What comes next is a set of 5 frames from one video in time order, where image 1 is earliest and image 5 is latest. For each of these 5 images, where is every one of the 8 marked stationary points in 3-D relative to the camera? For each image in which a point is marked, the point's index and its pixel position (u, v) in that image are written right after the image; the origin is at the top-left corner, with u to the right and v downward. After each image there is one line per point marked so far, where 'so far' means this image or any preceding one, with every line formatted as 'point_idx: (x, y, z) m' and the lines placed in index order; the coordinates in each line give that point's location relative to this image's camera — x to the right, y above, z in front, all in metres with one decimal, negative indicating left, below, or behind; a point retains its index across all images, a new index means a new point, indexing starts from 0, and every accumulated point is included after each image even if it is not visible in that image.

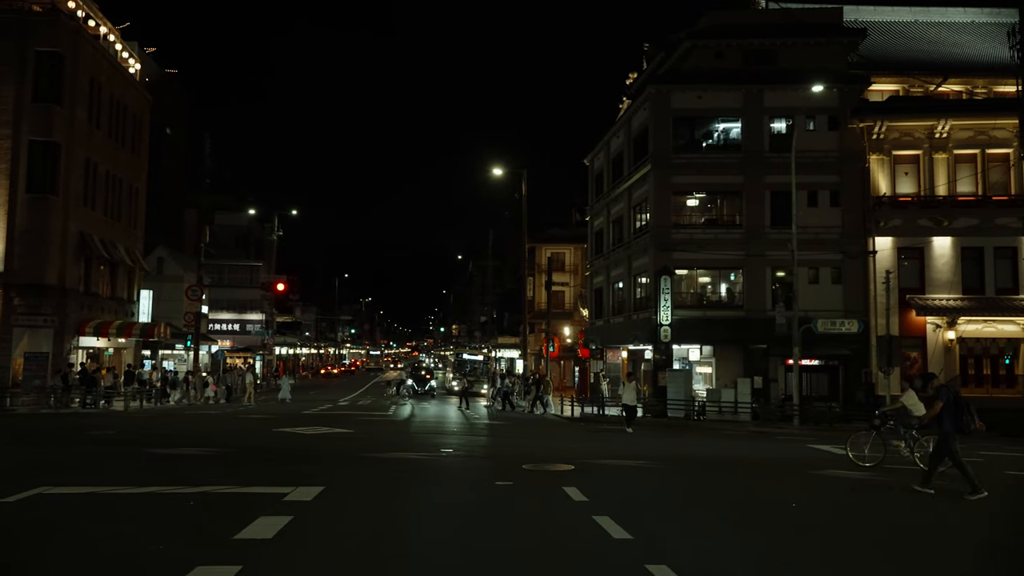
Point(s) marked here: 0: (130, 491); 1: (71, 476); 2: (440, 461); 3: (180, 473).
0: (-5.0, -2.7, +11.6) m
1: (-6.6, -2.9, +13.5) m
2: (-1.4, -3.4, +17.7) m
3: (-5.3, -3.0, +14.3) m
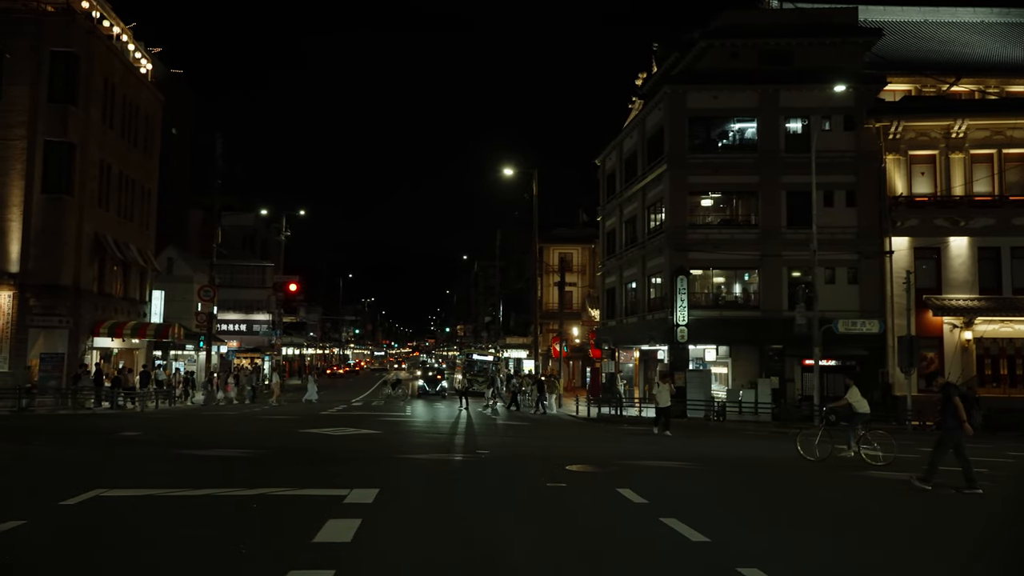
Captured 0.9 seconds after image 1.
0: (-4.2, -2.7, +11.5) m
1: (-5.9, -2.9, +13.4) m
2: (-0.7, -3.4, +17.6) m
3: (-4.5, -3.0, +14.2) m
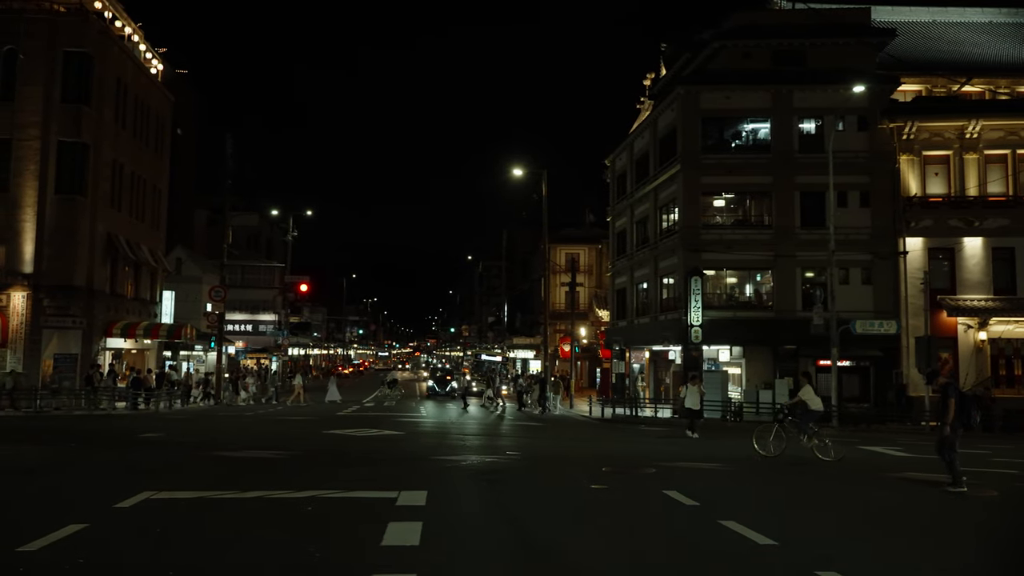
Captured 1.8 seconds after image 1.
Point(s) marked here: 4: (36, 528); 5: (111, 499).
0: (-3.6, -2.7, +11.5) m
1: (-5.2, -2.9, +13.4) m
2: (0.0, -3.4, +17.6) m
3: (-3.9, -3.0, +14.2) m
4: (-4.9, -2.5, +9.2) m
5: (-5.0, -2.7, +11.1) m
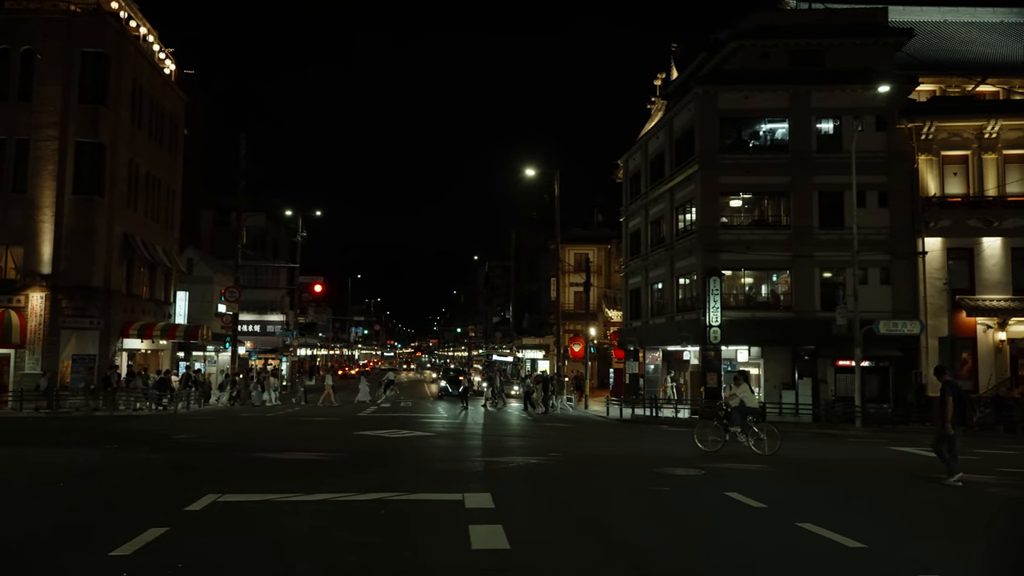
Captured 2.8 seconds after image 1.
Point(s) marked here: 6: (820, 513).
0: (-2.7, -2.7, +11.4) m
1: (-4.4, -2.9, +13.4) m
2: (+0.8, -3.5, +17.5) m
3: (-3.0, -3.0, +14.1) m
4: (-4.0, -2.5, +9.2) m
5: (-4.1, -2.7, +11.0) m
6: (+4.1, -3.0, +11.9) m
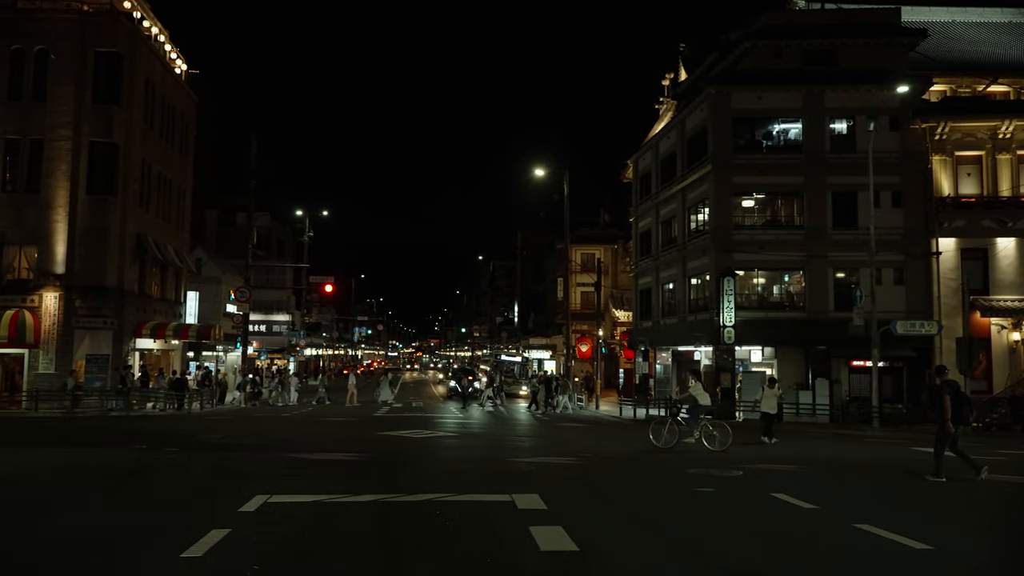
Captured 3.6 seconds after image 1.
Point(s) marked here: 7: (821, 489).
0: (-2.1, -2.7, +11.4) m
1: (-3.7, -2.9, +13.3) m
2: (+1.5, -3.5, +17.5) m
3: (-2.4, -3.1, +14.1) m
4: (-3.4, -2.5, +9.1) m
5: (-3.5, -2.7, +11.0) m
6: (+4.8, -3.0, +11.8) m
7: (+5.1, -3.3, +14.6) m
